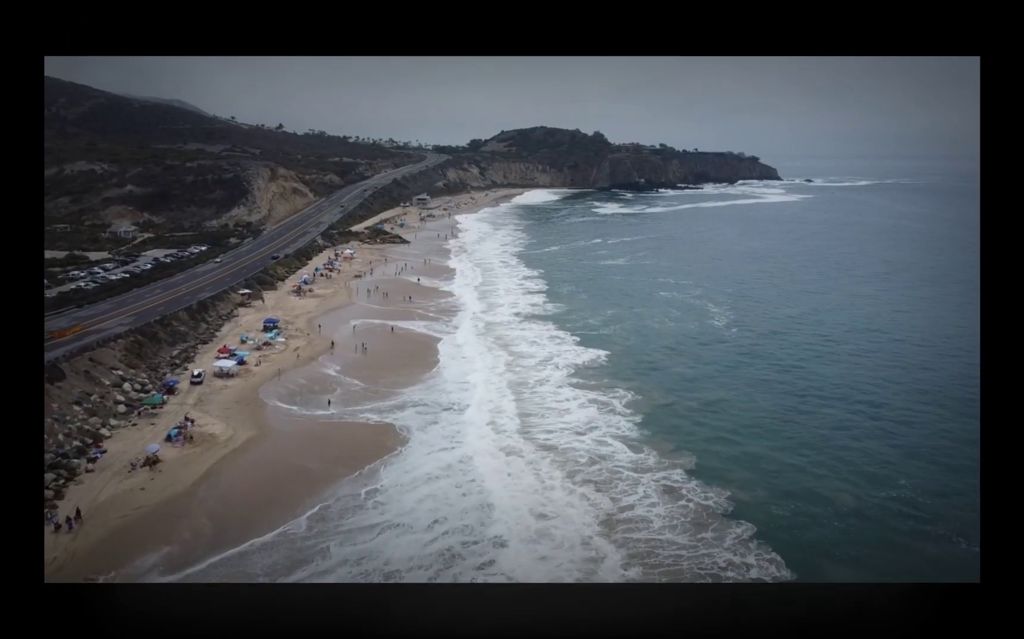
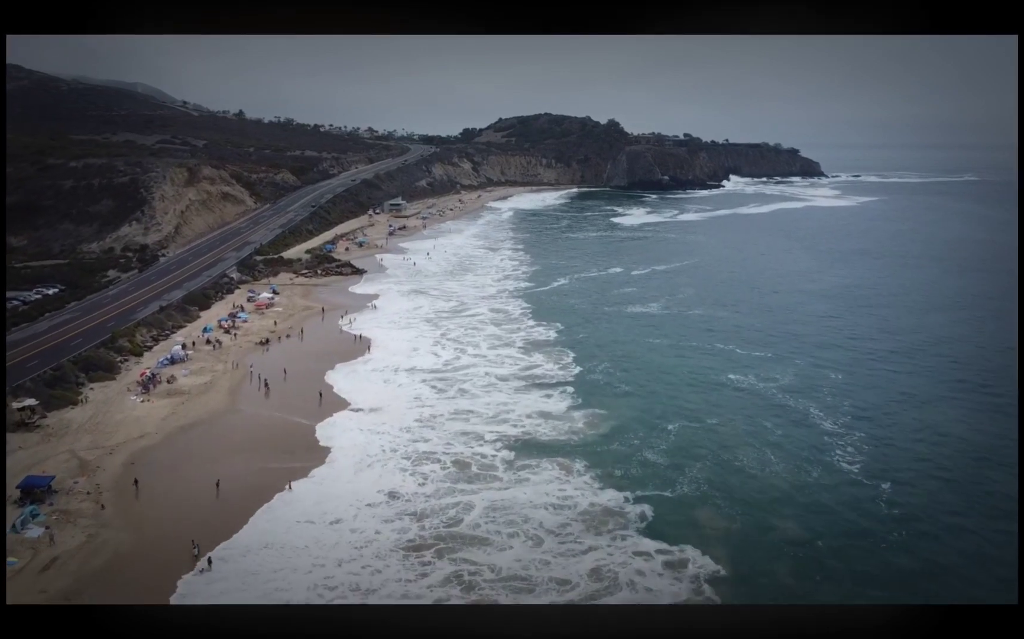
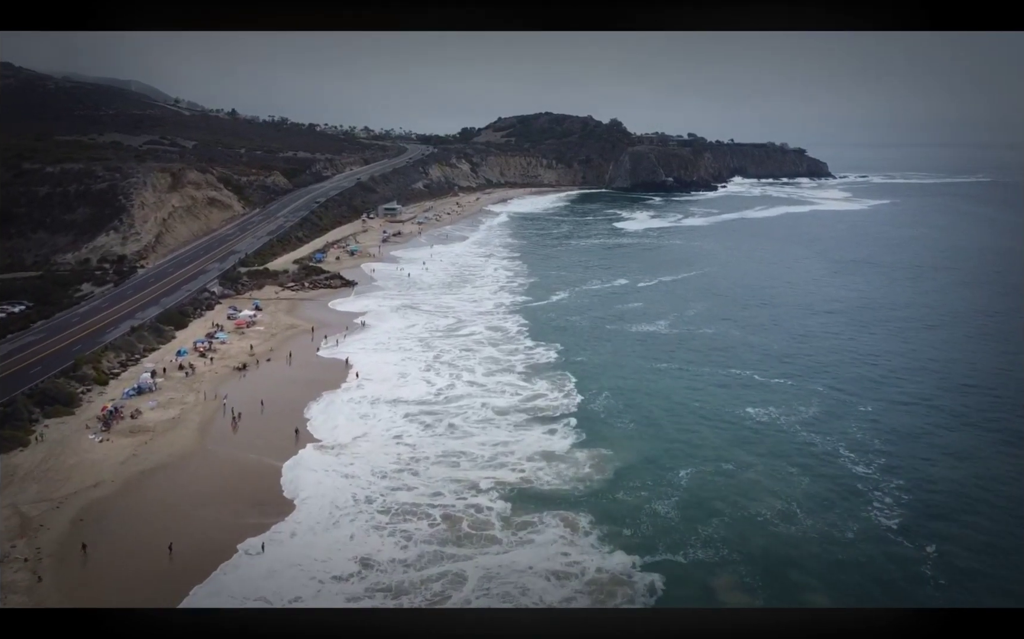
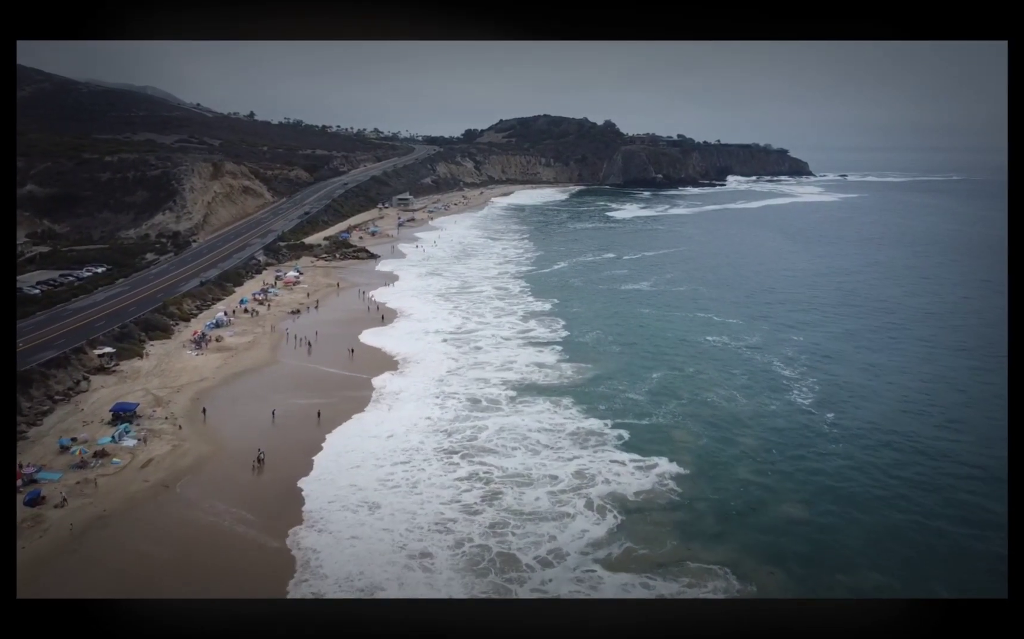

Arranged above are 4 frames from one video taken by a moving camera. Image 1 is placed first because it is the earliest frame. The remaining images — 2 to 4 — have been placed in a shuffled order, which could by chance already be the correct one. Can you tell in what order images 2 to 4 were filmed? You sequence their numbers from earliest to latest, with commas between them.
4, 2, 3
